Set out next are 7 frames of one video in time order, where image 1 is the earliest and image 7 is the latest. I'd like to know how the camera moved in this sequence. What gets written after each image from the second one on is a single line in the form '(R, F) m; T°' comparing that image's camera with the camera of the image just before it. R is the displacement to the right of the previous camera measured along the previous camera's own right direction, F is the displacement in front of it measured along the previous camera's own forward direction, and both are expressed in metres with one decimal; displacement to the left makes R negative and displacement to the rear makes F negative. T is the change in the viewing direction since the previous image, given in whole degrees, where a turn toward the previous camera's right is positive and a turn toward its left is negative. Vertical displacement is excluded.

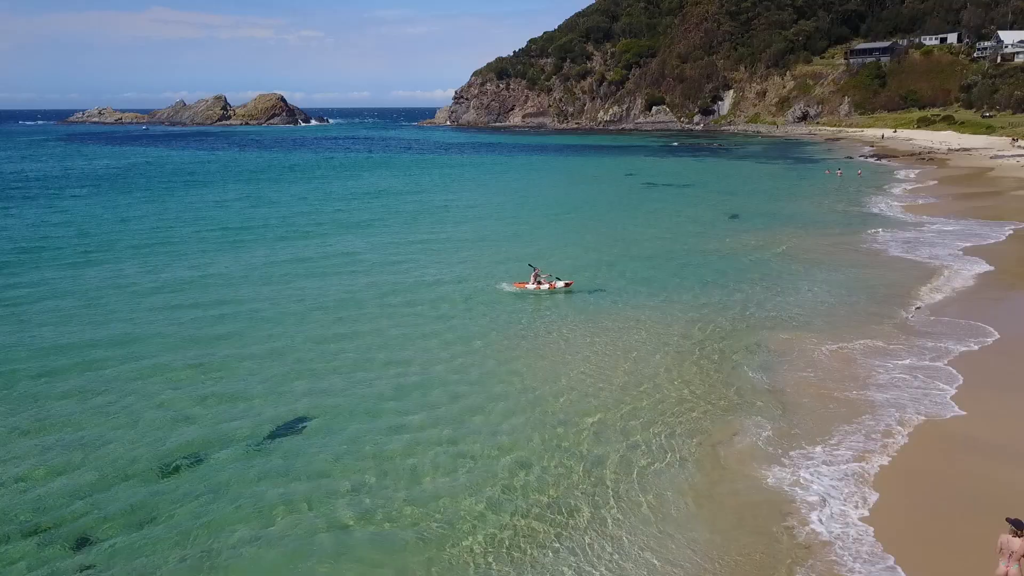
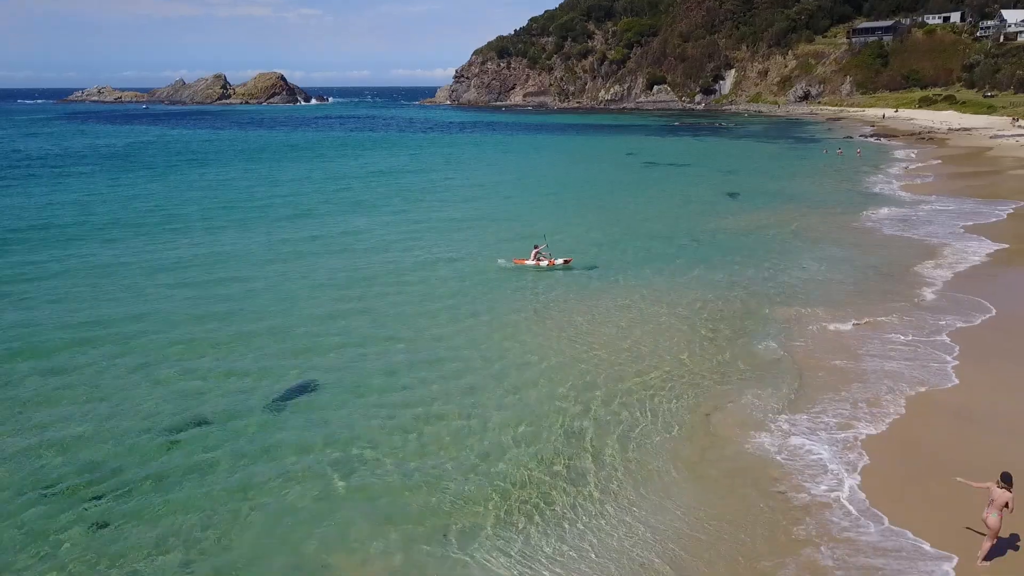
(0.0, -0.4) m; 0°
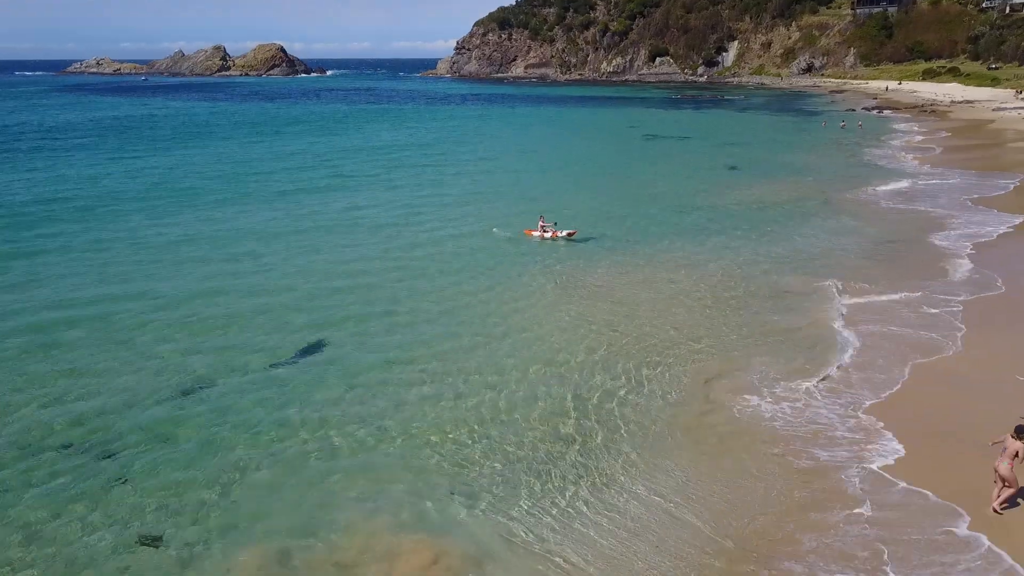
(-0.1, -0.3) m; 0°
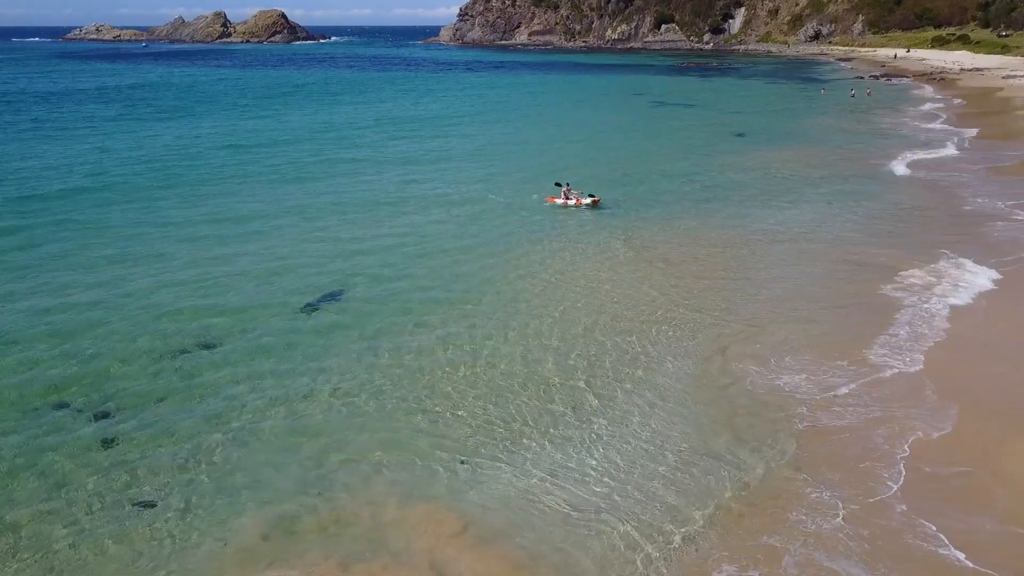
(-0.2, -0.1) m; 0°
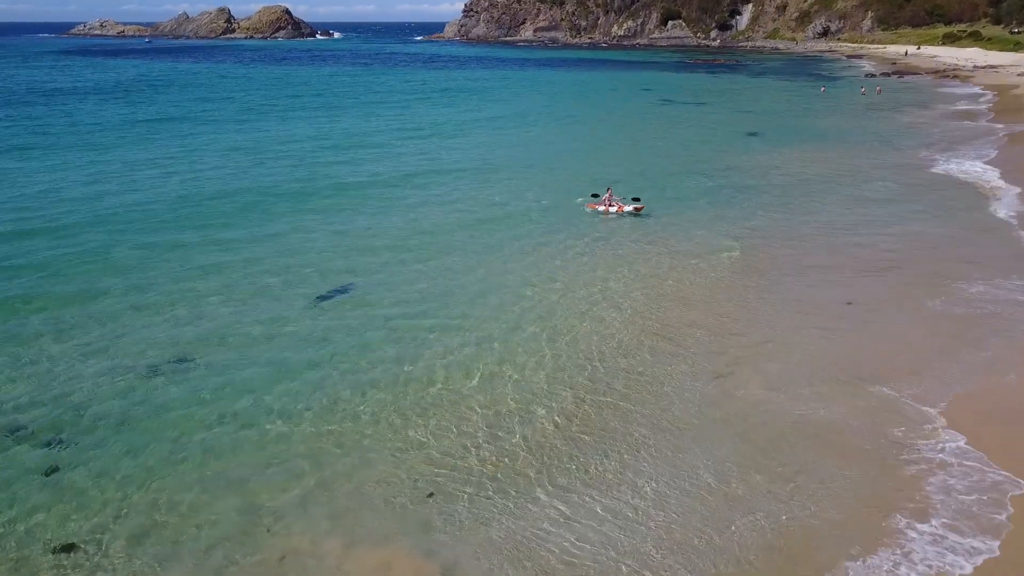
(-0.2, +0.7) m; 0°
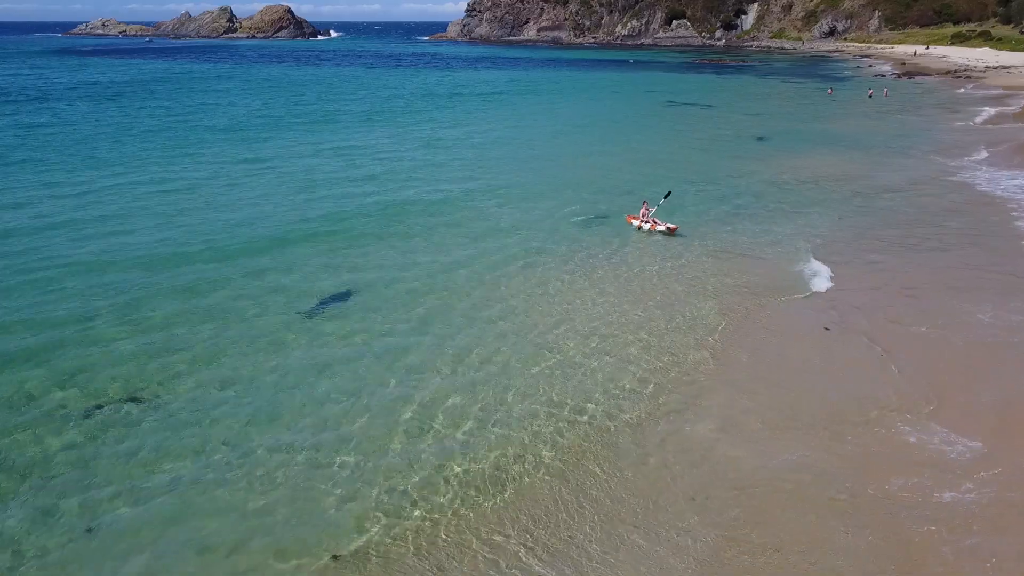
(+0.1, +0.9) m; 0°
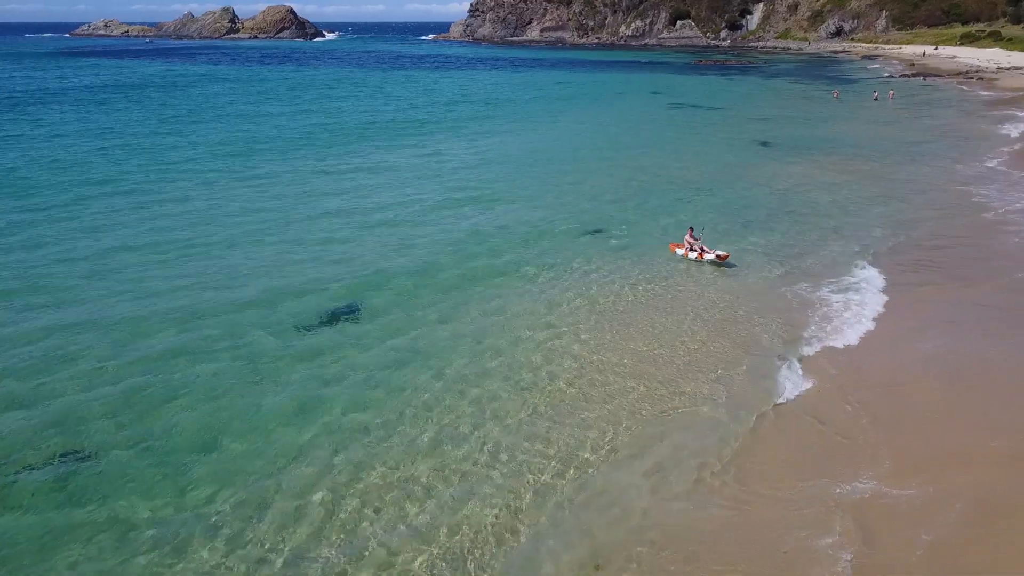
(0.0, +0.9) m; 0°
